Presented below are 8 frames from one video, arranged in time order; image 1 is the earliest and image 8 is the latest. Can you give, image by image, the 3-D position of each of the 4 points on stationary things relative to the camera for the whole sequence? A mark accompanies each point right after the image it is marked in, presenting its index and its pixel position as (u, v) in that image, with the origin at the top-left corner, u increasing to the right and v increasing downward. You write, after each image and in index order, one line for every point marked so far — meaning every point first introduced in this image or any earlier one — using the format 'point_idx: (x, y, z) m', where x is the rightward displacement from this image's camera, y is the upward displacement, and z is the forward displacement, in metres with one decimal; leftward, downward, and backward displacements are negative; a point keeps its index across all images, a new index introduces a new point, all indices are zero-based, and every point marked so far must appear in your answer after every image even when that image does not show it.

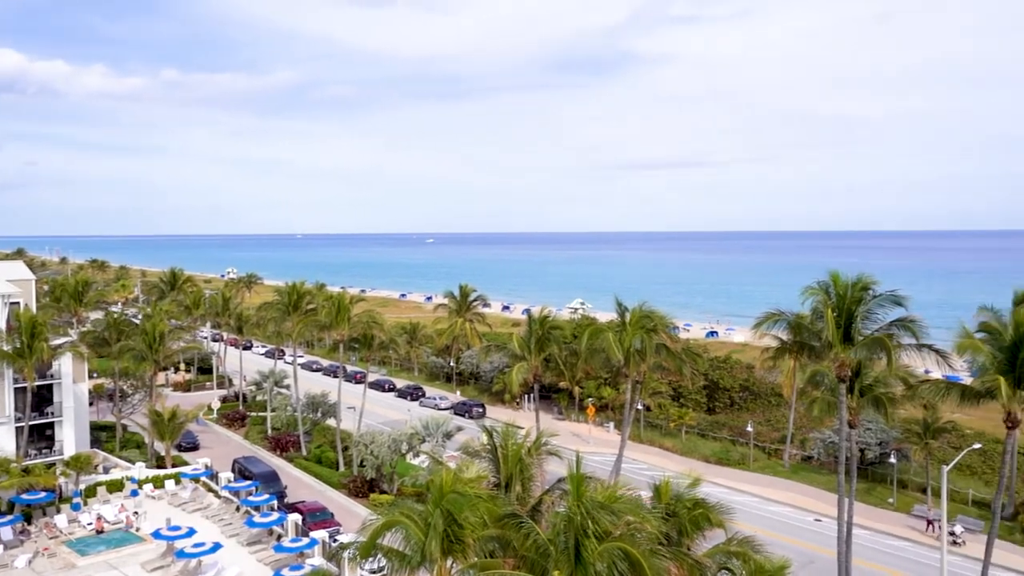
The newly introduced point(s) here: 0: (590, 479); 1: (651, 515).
0: (+1.7, -3.8, +18.1) m
1: (+3.0, -4.6, +18.5) m
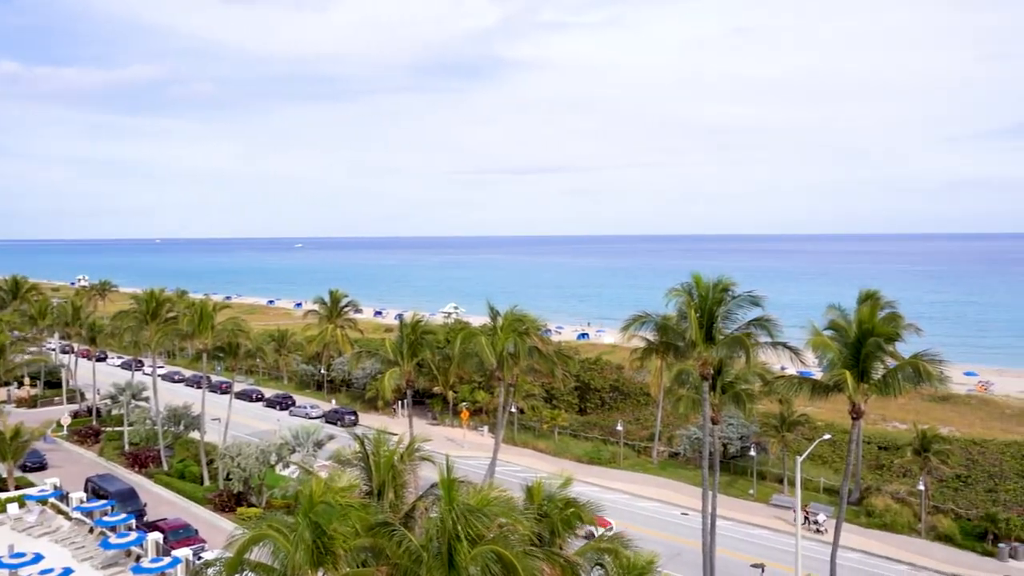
0: (-0.9, -3.9, +18.1) m
1: (+0.4, -4.7, +18.7) m
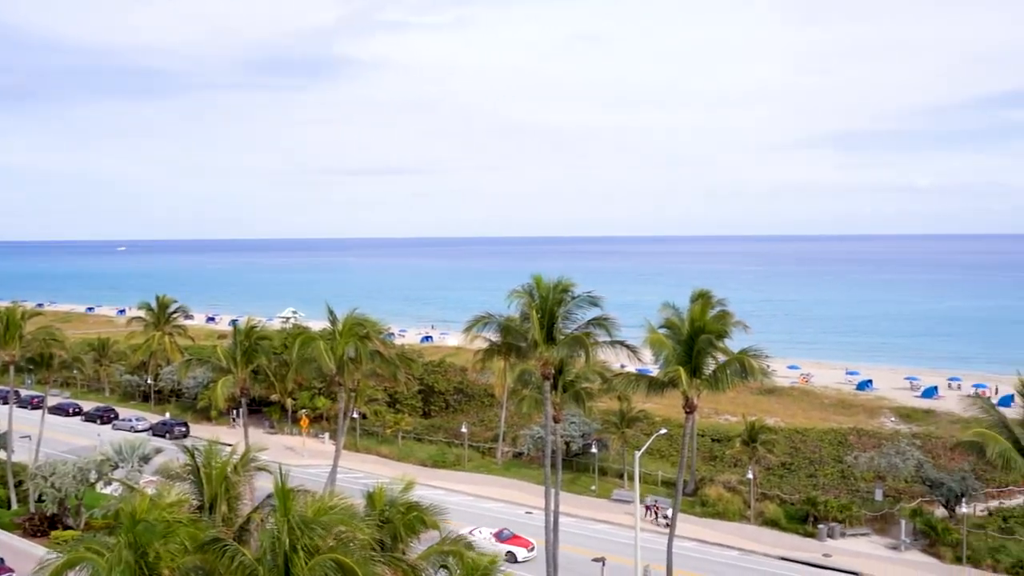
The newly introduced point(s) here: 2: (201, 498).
0: (-4.1, -4.0, +17.5) m
1: (-3.0, -4.8, +18.2) m
2: (-6.9, -4.6, +19.7) m
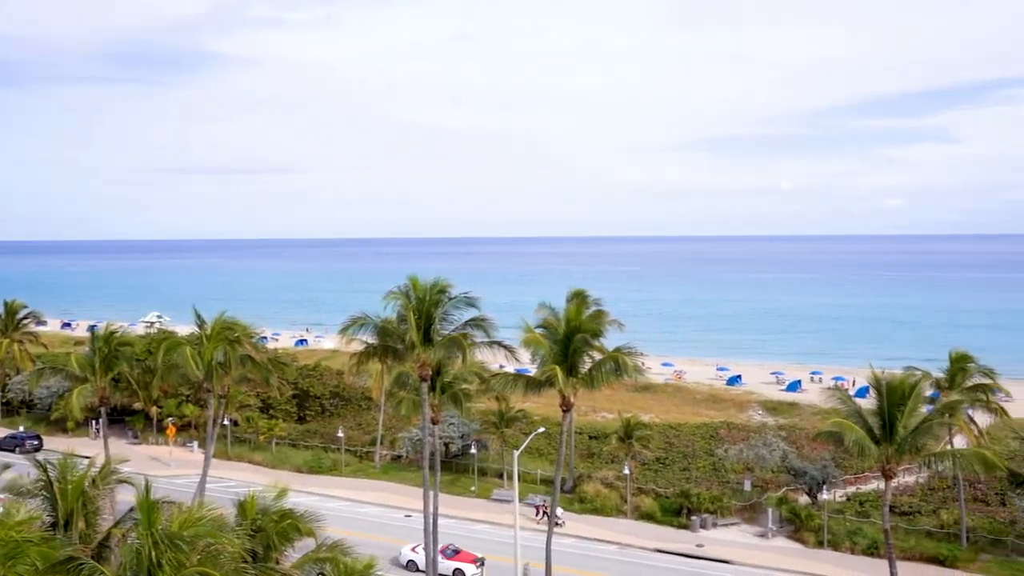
0: (-6.6, -4.0, +16.7) m
1: (-5.6, -4.8, +17.6) m
2: (-9.7, -4.7, +18.6) m
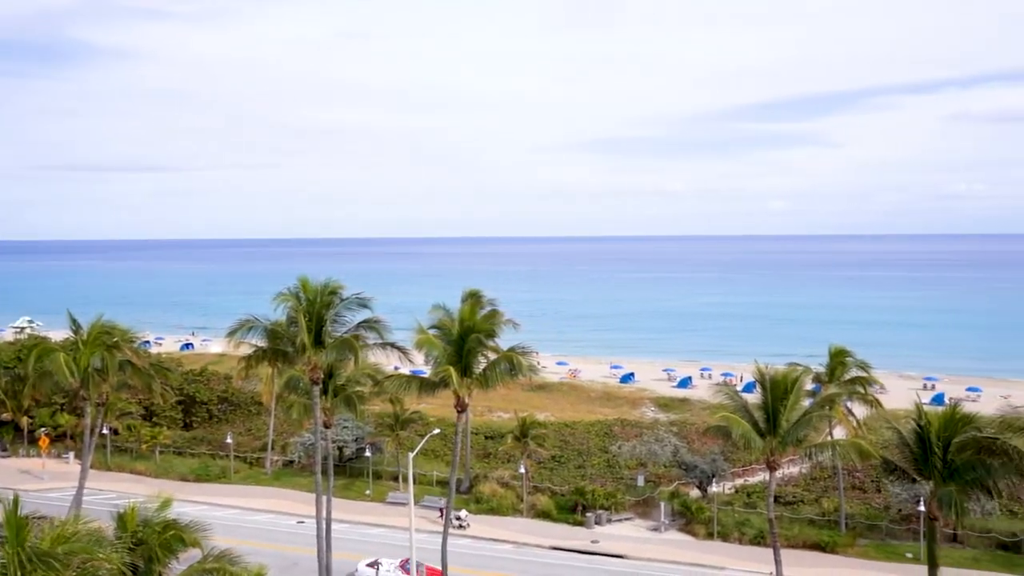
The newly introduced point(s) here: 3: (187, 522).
0: (-8.7, -4.1, +15.8) m
1: (-7.8, -4.9, +16.8) m
2: (-11.9, -4.8, +17.4) m
3: (-7.7, -5.4, +20.7) m
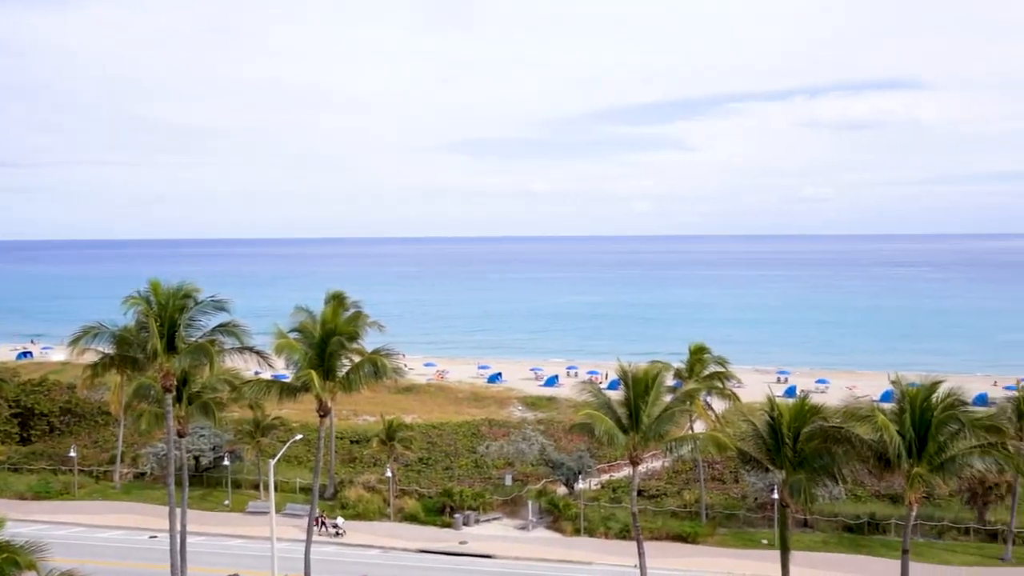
0: (-11.3, -4.2, +14.3) m
1: (-10.5, -5.0, +15.4) m
2: (-14.6, -4.9, +15.4) m
3: (-10.9, -5.5, +19.2) m
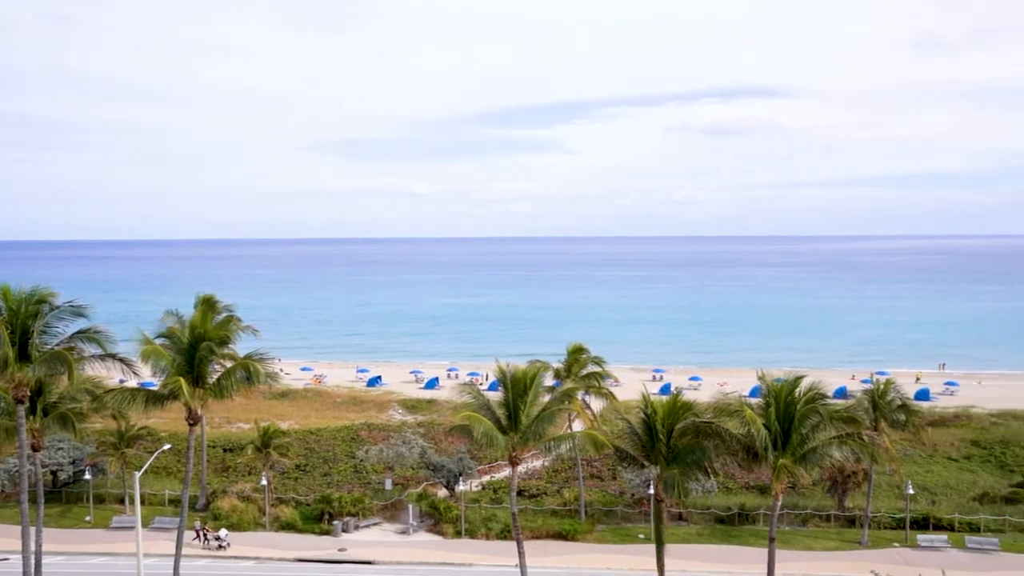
0: (-13.2, -4.3, +12.6) m
1: (-12.6, -5.1, +13.9) m
2: (-16.7, -5.1, +13.3) m
3: (-13.5, -5.6, +17.6) m
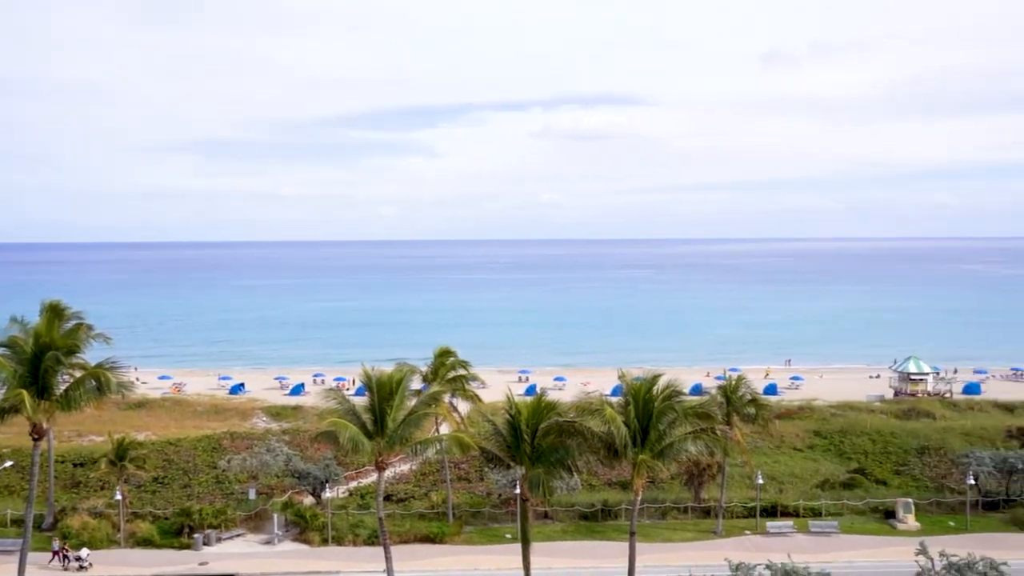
0: (-15.3, -4.5, +11.0) m
1: (-14.8, -5.3, +12.3) m
2: (-18.8, -5.3, +11.2) m
3: (-16.2, -5.9, +15.9) m
